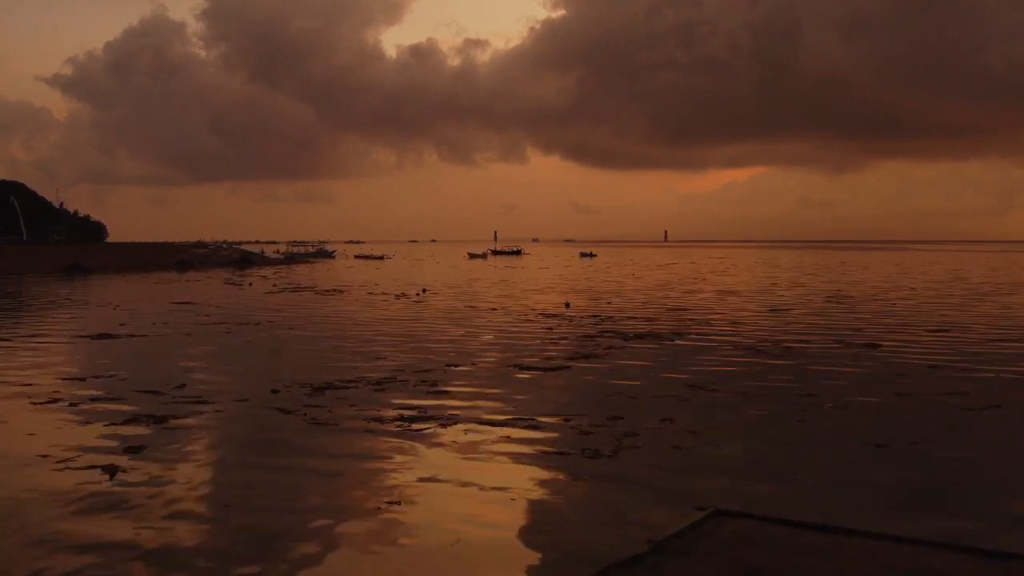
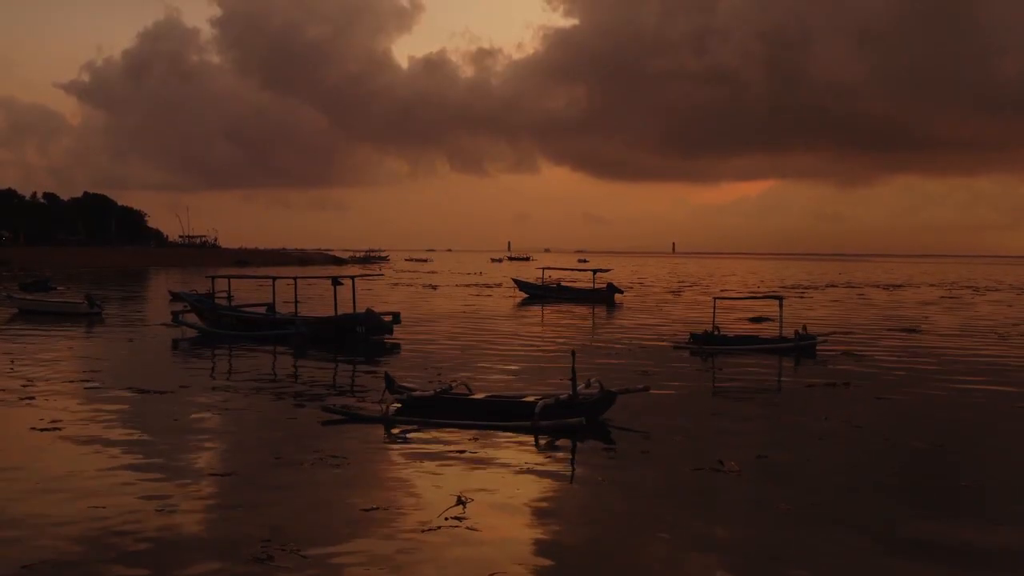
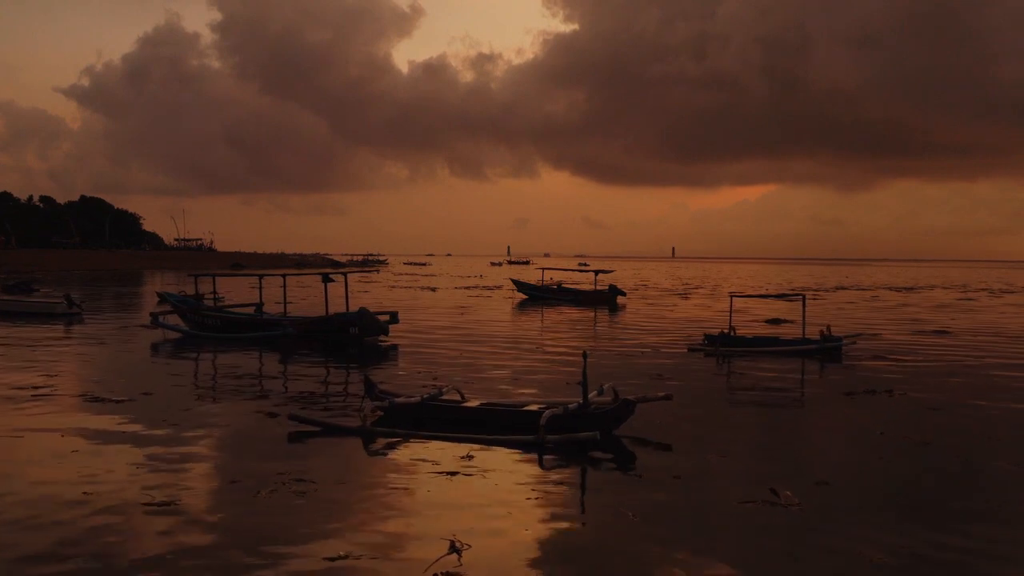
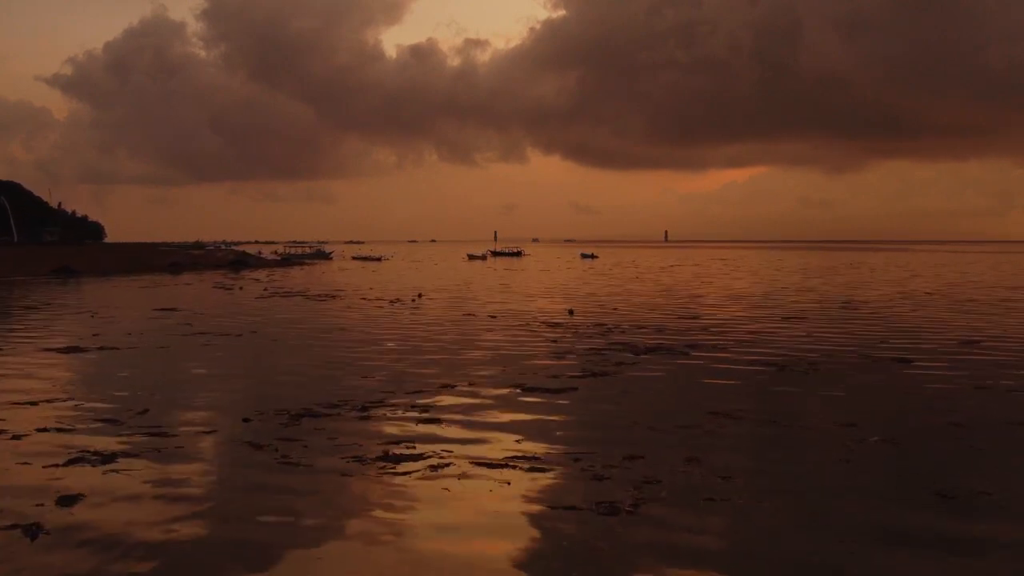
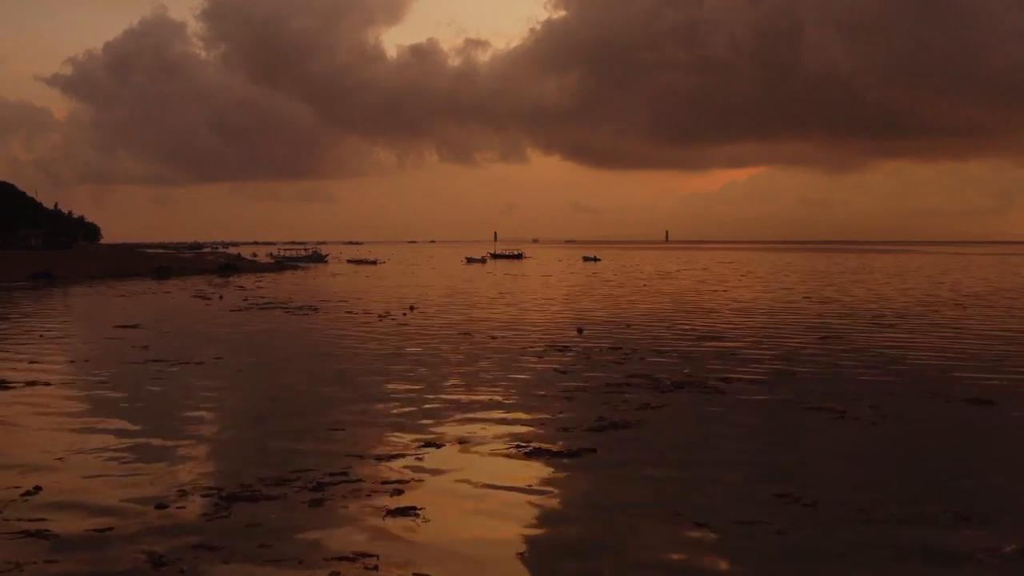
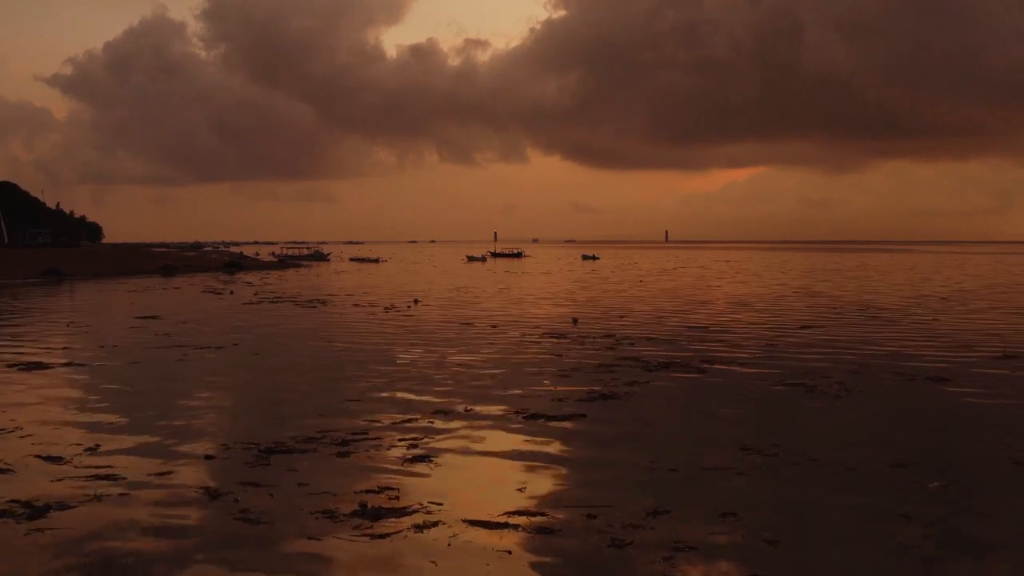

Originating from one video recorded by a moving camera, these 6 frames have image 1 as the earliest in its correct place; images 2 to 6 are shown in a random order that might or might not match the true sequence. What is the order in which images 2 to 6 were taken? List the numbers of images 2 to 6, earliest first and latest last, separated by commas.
4, 6, 5, 2, 3
